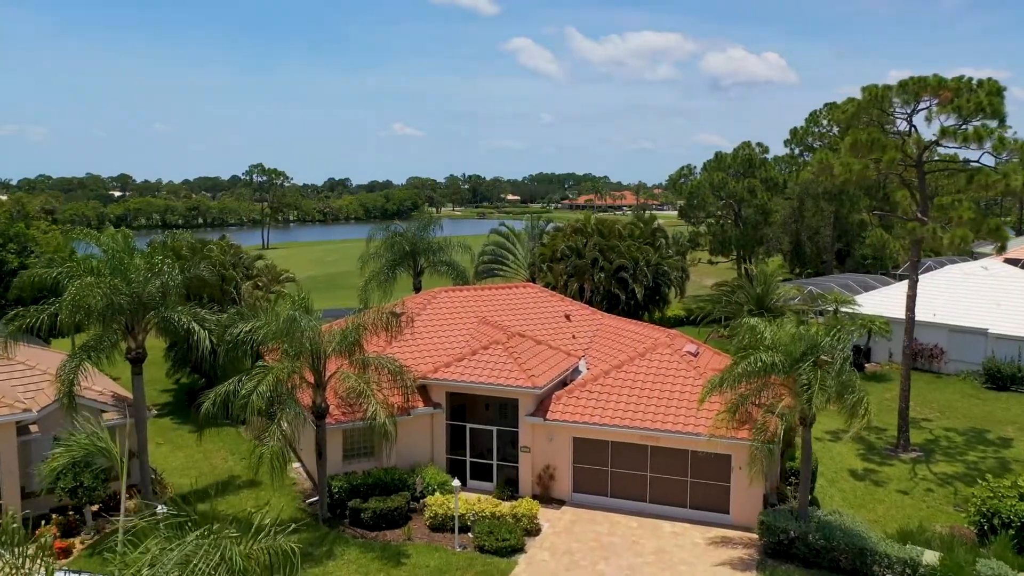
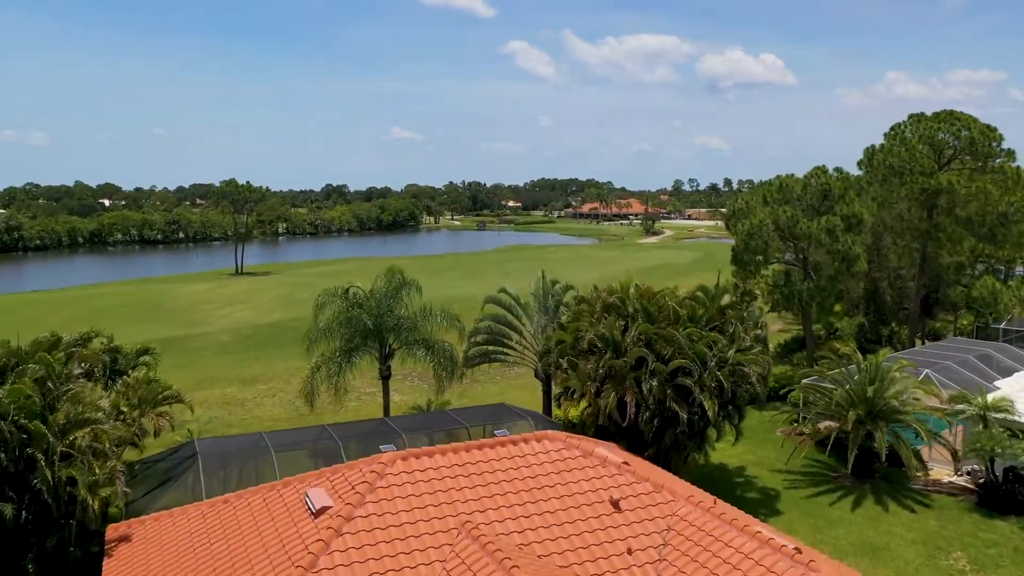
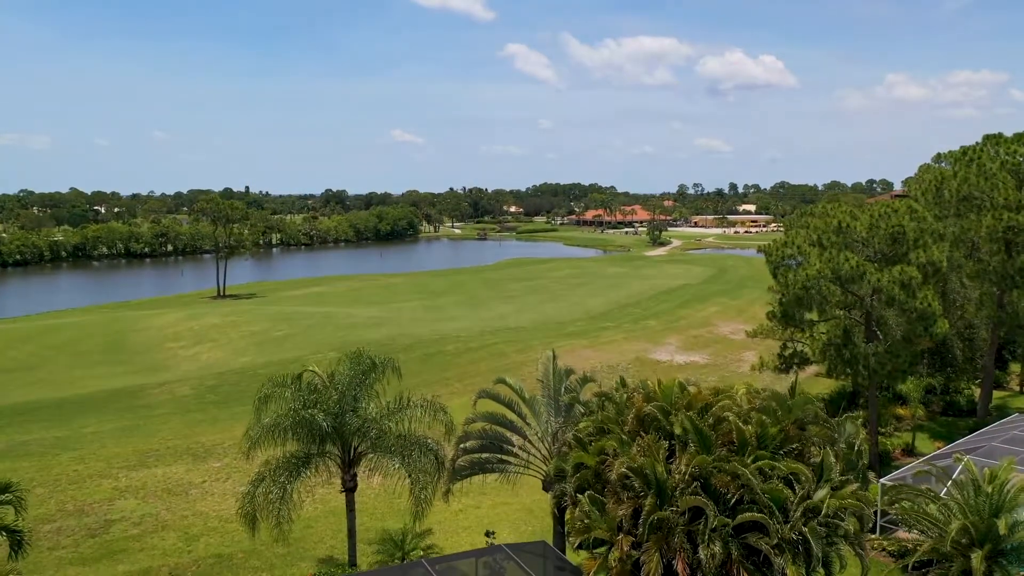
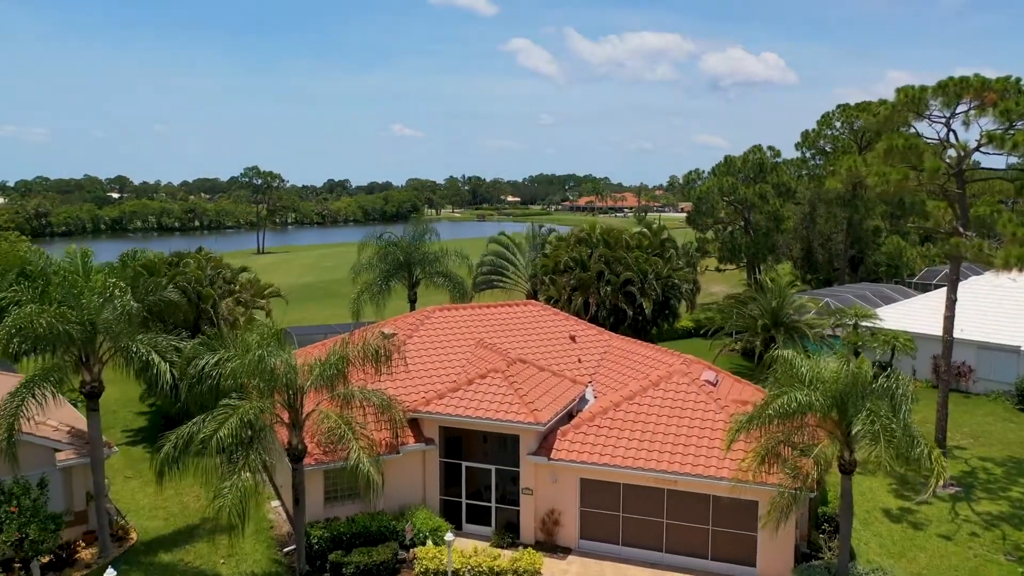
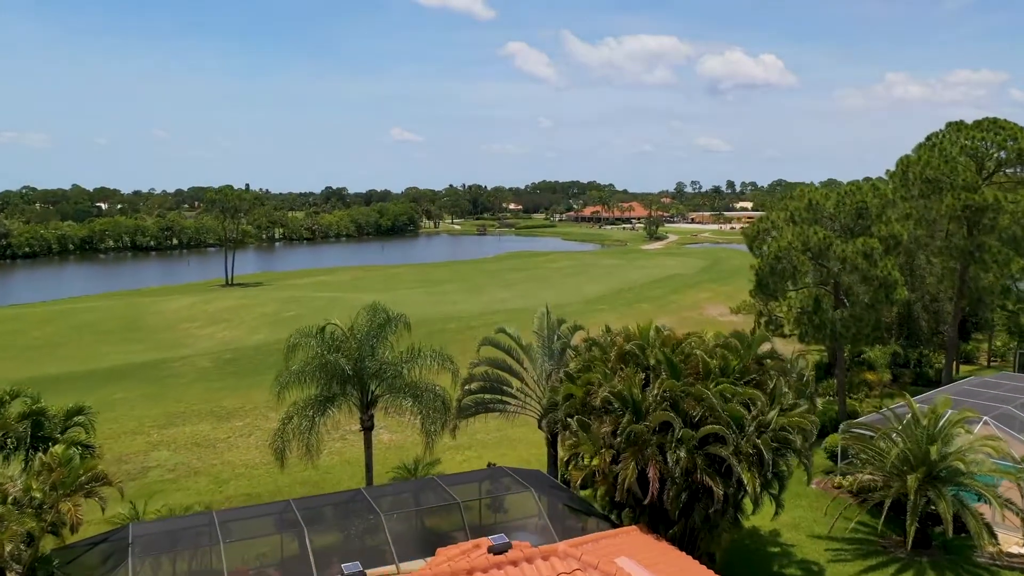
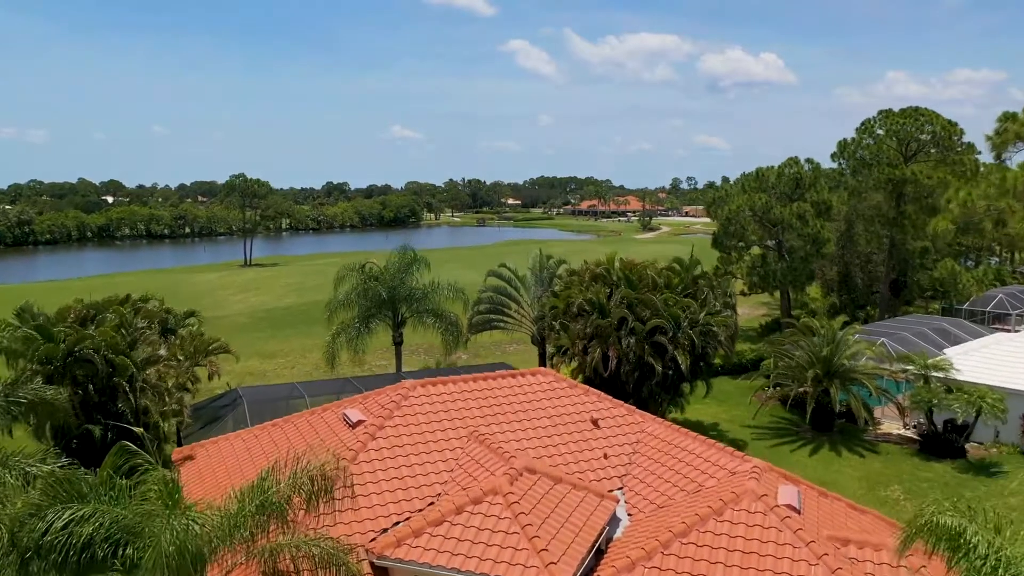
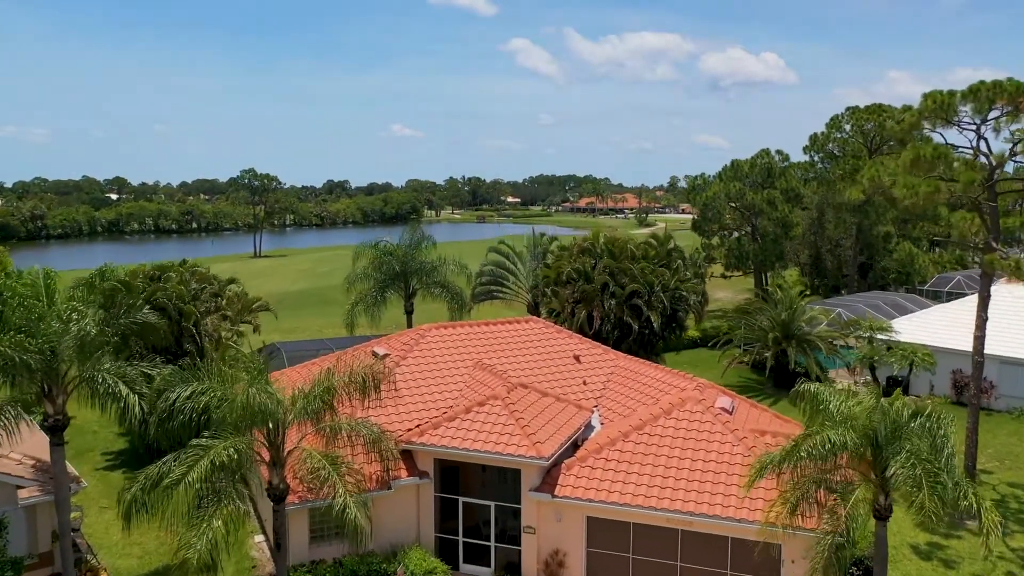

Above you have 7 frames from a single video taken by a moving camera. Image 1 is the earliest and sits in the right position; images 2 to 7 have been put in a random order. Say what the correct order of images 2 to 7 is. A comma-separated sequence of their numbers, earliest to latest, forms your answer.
4, 7, 6, 2, 5, 3
